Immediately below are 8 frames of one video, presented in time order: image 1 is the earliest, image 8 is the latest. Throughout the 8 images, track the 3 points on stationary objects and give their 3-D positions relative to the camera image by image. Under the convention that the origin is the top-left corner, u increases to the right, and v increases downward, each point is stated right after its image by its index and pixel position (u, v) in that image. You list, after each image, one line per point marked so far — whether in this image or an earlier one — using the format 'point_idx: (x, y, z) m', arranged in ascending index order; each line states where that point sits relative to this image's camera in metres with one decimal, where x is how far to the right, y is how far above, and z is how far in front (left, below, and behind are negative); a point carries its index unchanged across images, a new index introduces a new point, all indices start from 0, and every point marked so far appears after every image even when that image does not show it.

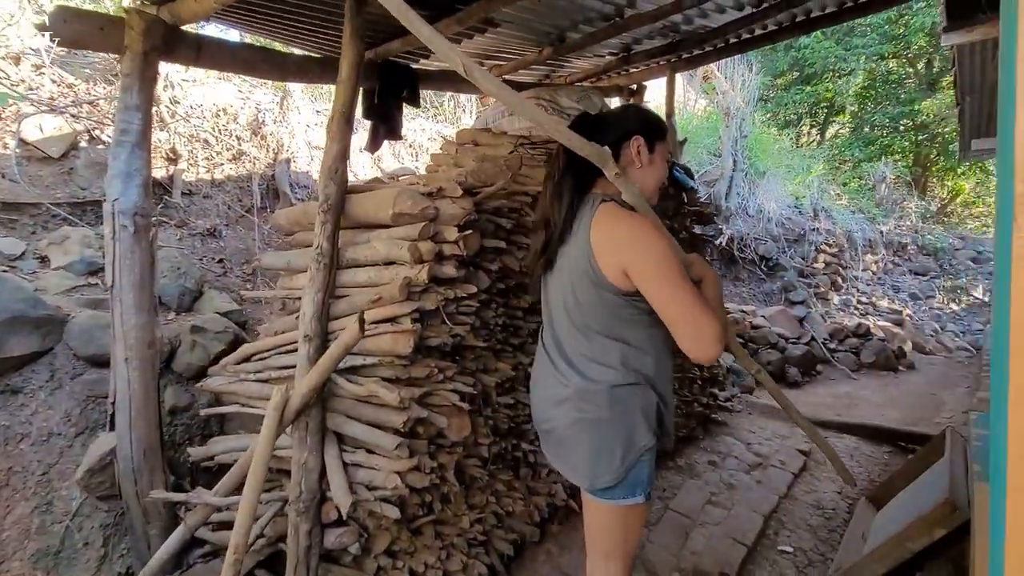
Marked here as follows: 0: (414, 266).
0: (-0.5, +0.1, +2.4) m
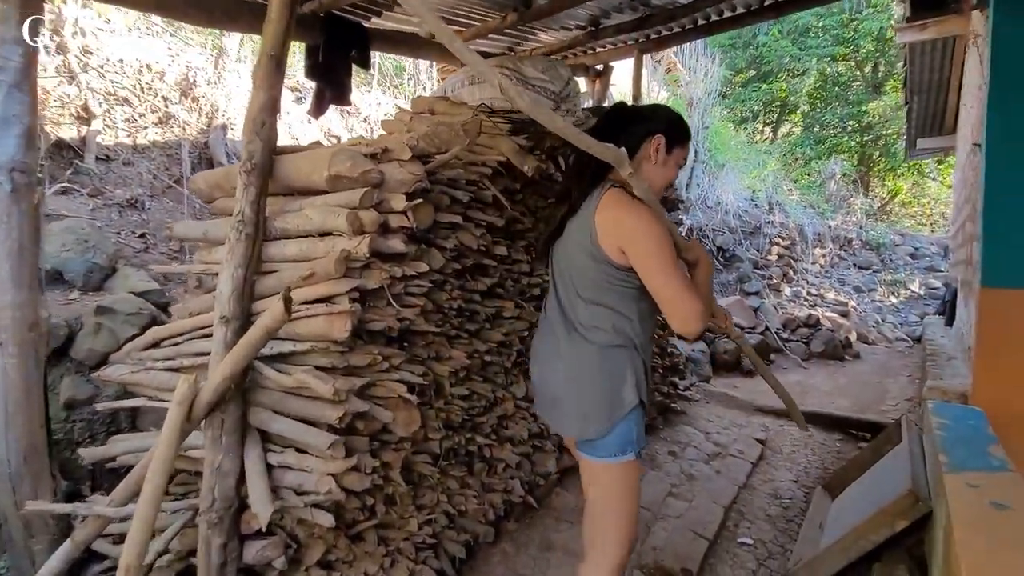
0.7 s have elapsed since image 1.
0: (-0.7, +0.2, +2.2) m
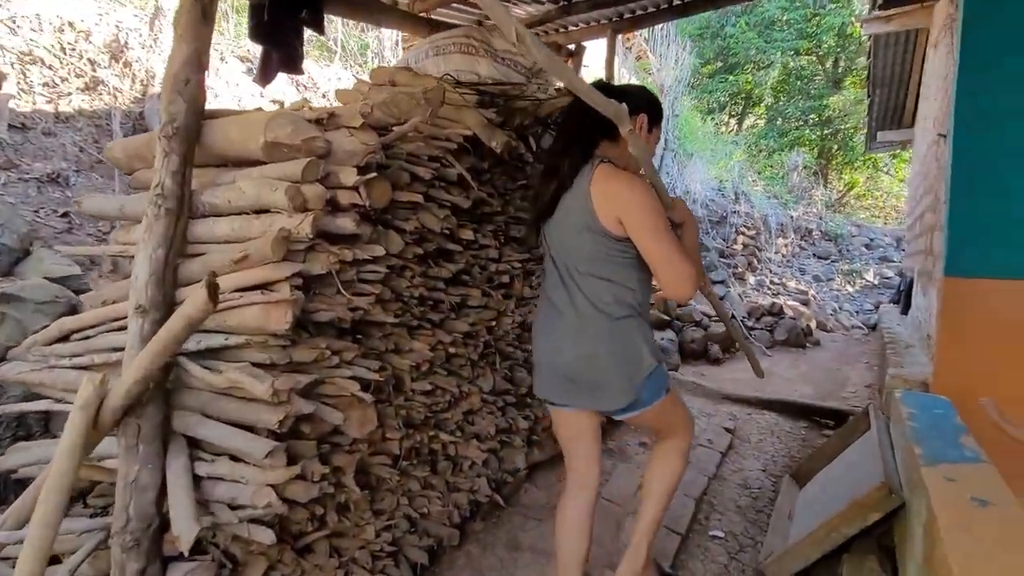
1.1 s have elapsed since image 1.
0: (-0.9, +0.3, +1.9) m
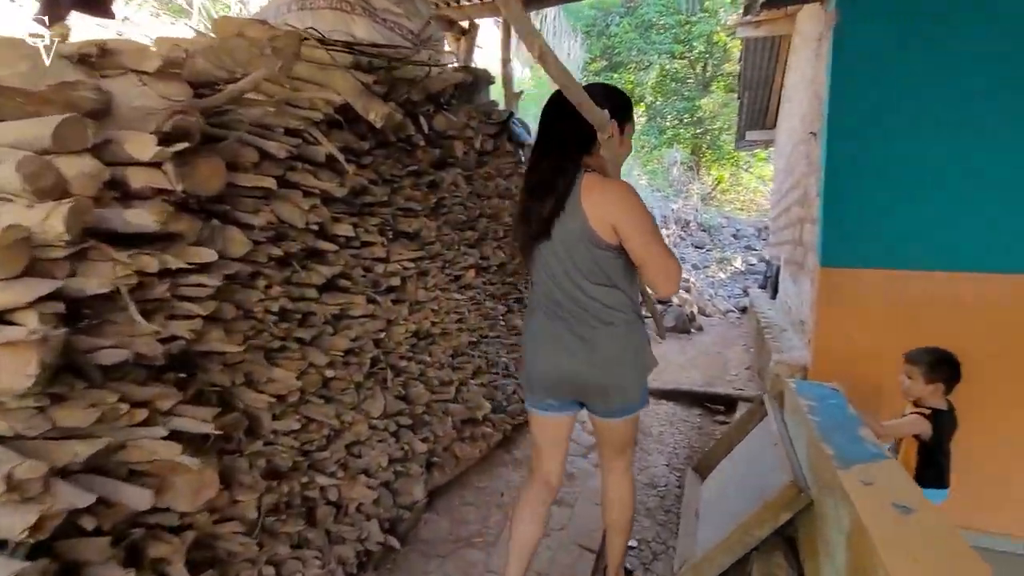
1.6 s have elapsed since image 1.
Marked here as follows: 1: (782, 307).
0: (-1.2, +0.2, +1.4) m
1: (+3.5, -0.2, +6.3) m
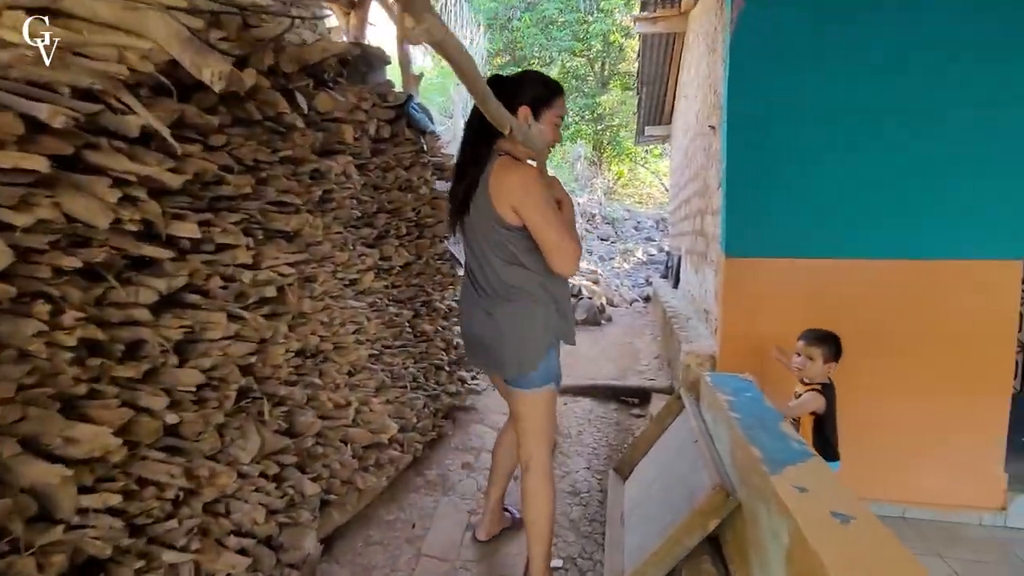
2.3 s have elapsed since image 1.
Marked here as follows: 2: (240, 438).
0: (-1.4, +0.1, +0.8) m
1: (+2.3, -0.1, +6.5) m
2: (-1.1, -0.6, +2.0) m
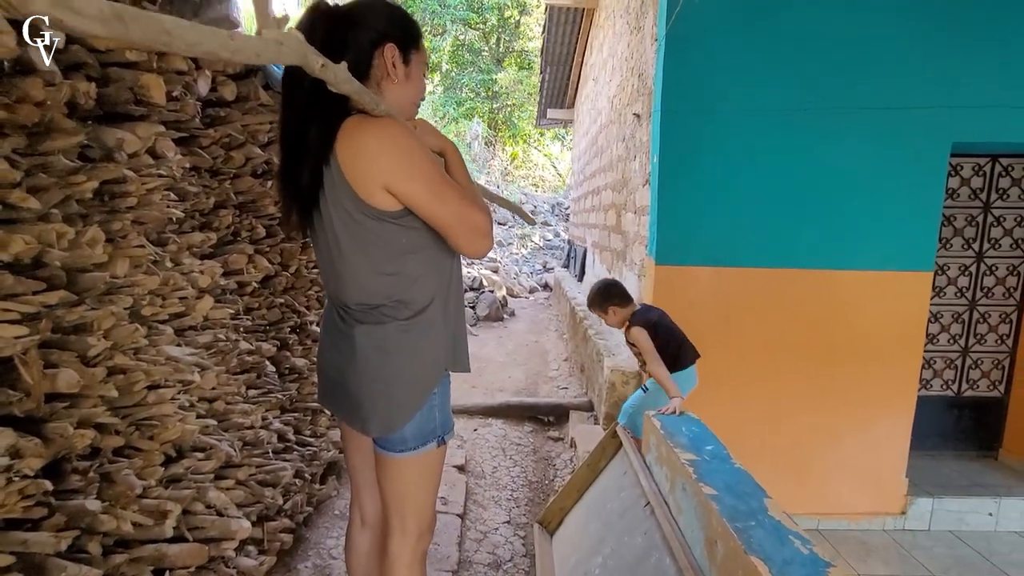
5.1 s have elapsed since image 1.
0: (-1.4, -0.1, -0.2) m
1: (+1.1, -0.1, +6.2) m
2: (-1.3, -0.8, +1.0) m
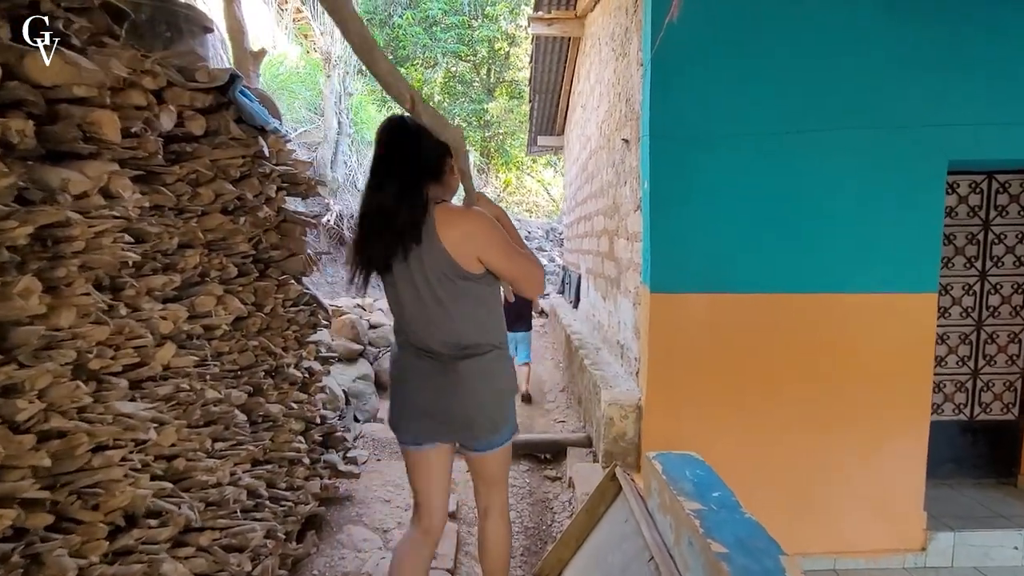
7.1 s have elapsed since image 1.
0: (-1.4, -0.2, -0.3) m
1: (+1.0, -0.4, +6.1) m
2: (-1.3, -0.9, +0.8) m
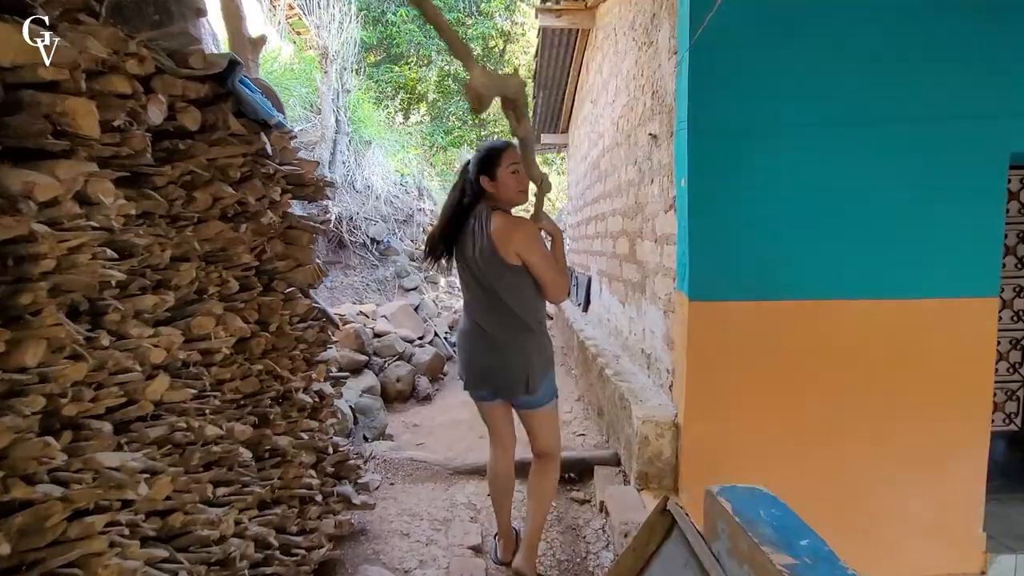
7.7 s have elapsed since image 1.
0: (-1.2, -0.2, -0.6) m
1: (+1.1, -0.5, +5.8) m
2: (-1.1, -1.0, +0.5) m
